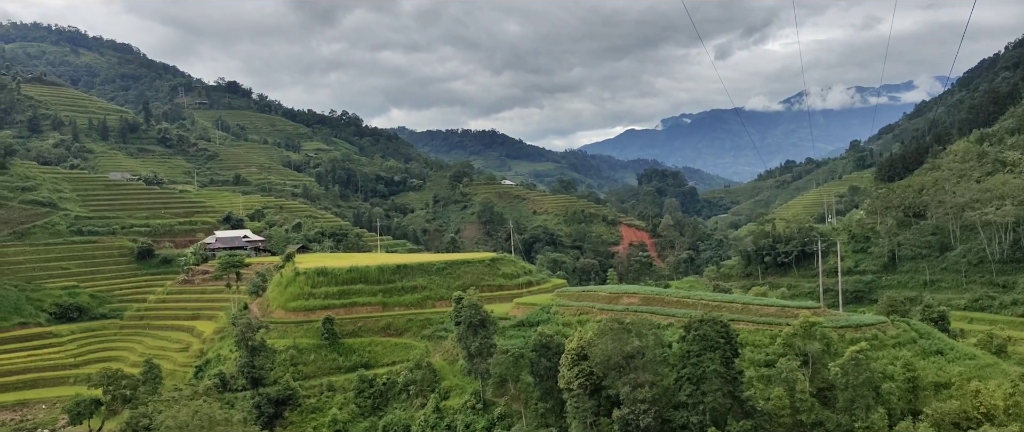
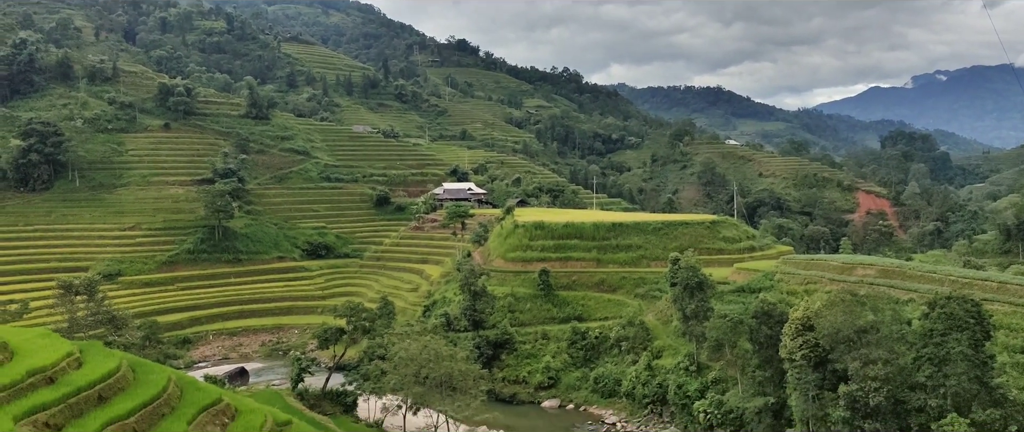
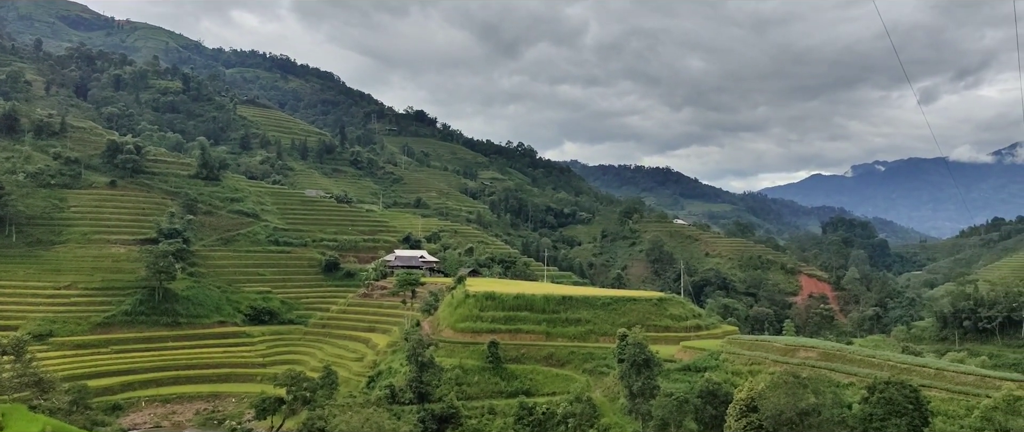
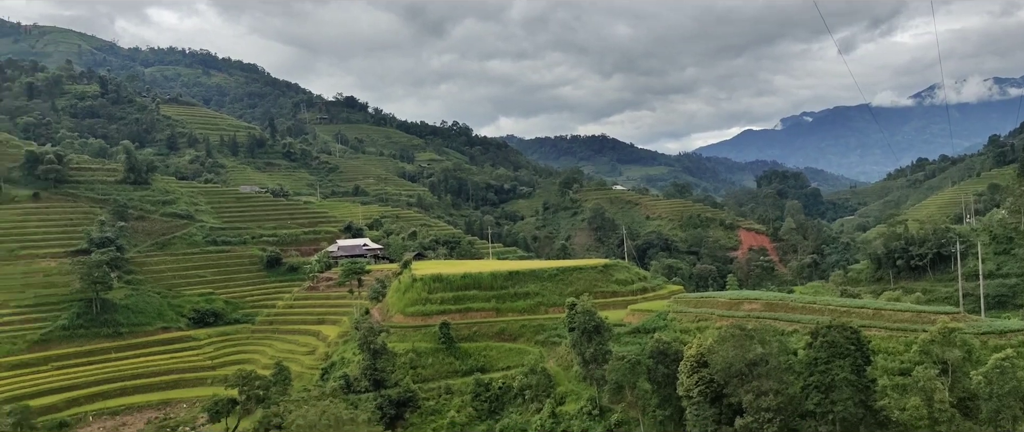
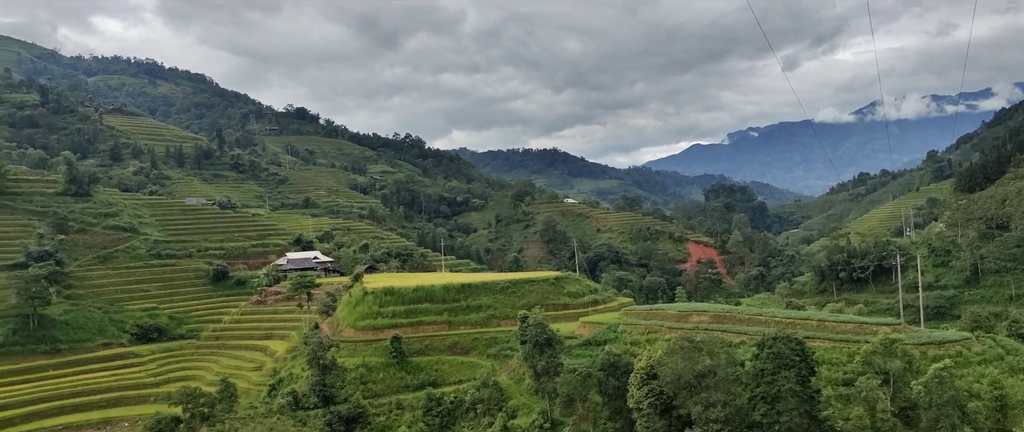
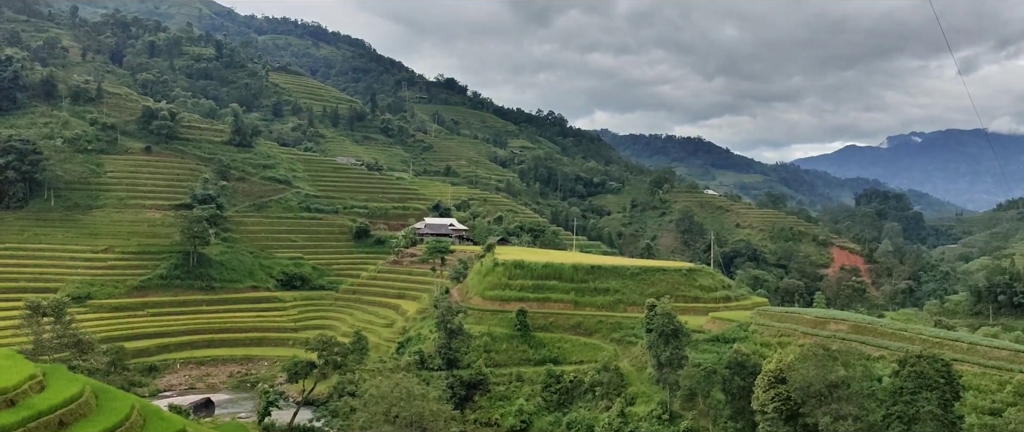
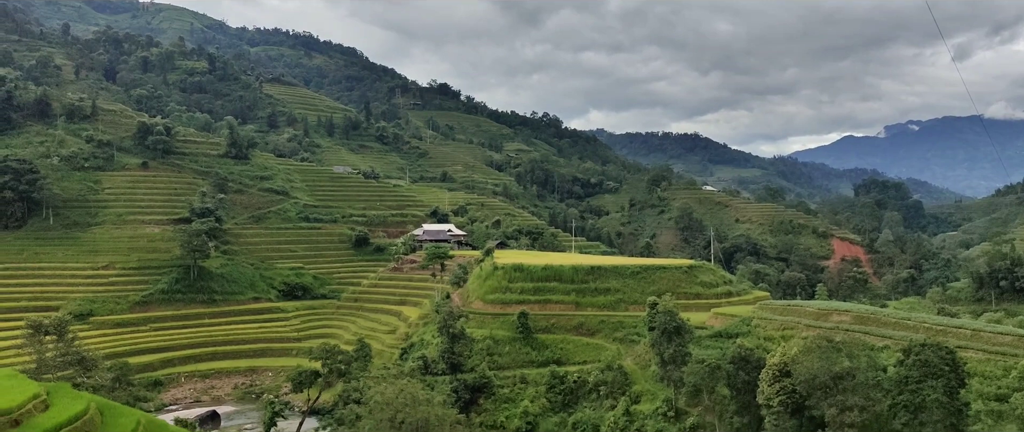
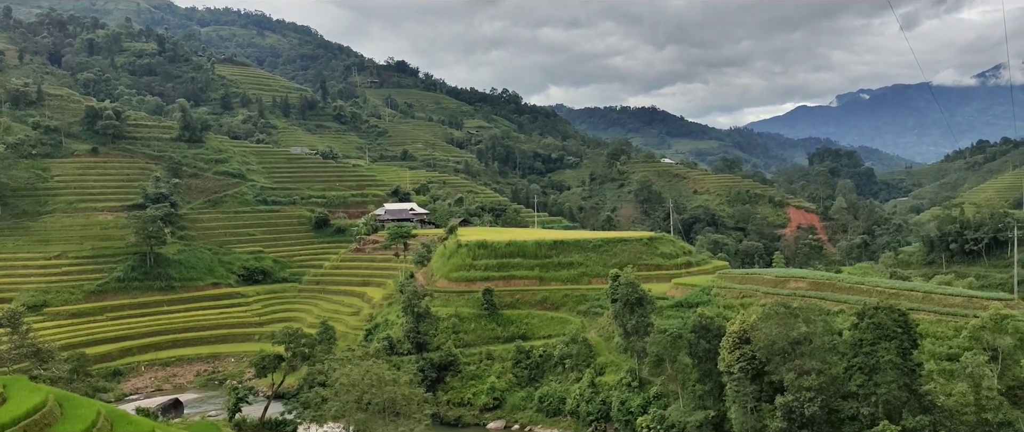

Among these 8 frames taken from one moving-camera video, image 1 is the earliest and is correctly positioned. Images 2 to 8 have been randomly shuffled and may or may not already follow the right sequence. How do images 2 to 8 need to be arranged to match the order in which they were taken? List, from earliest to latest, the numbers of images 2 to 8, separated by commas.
5, 4, 8, 6, 3, 7, 2
